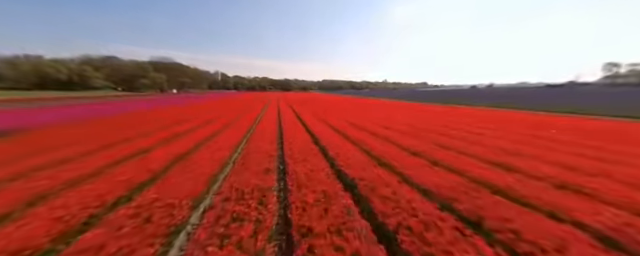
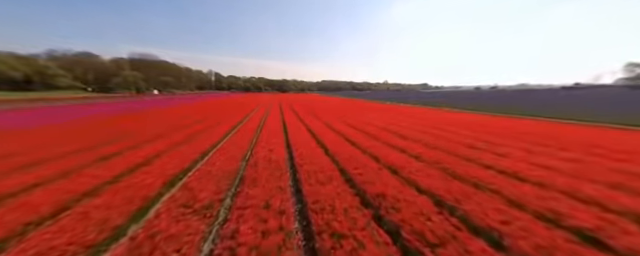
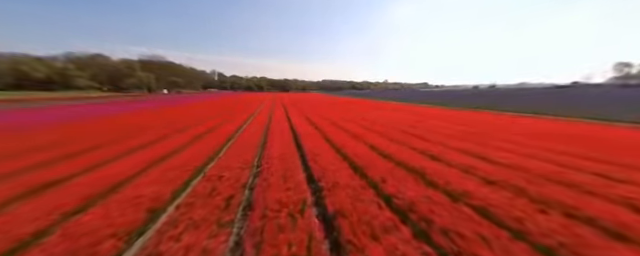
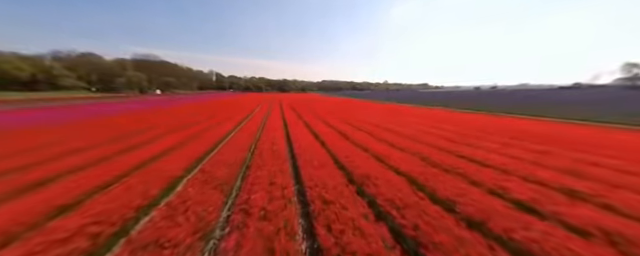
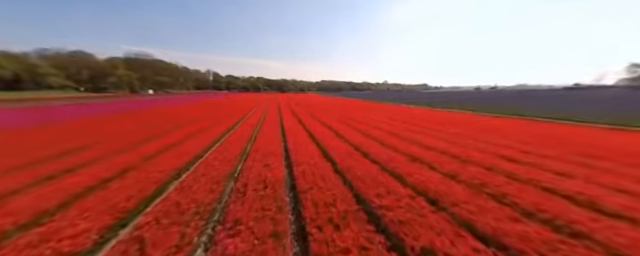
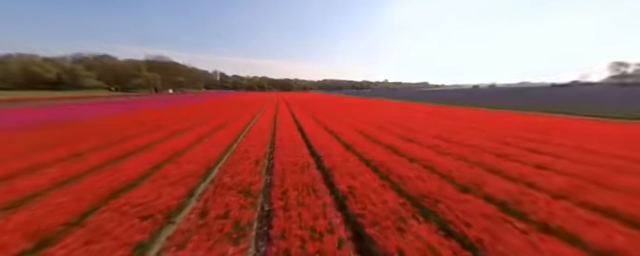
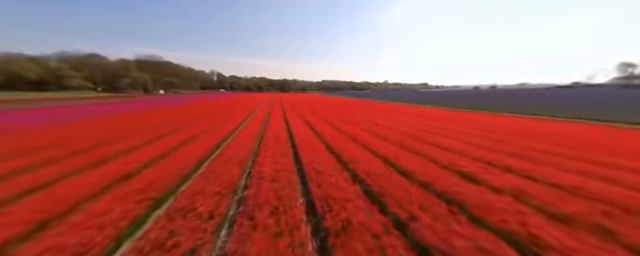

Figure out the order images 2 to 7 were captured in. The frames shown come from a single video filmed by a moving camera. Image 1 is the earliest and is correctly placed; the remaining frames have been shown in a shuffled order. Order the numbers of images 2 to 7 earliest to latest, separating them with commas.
6, 3, 7, 4, 2, 5
